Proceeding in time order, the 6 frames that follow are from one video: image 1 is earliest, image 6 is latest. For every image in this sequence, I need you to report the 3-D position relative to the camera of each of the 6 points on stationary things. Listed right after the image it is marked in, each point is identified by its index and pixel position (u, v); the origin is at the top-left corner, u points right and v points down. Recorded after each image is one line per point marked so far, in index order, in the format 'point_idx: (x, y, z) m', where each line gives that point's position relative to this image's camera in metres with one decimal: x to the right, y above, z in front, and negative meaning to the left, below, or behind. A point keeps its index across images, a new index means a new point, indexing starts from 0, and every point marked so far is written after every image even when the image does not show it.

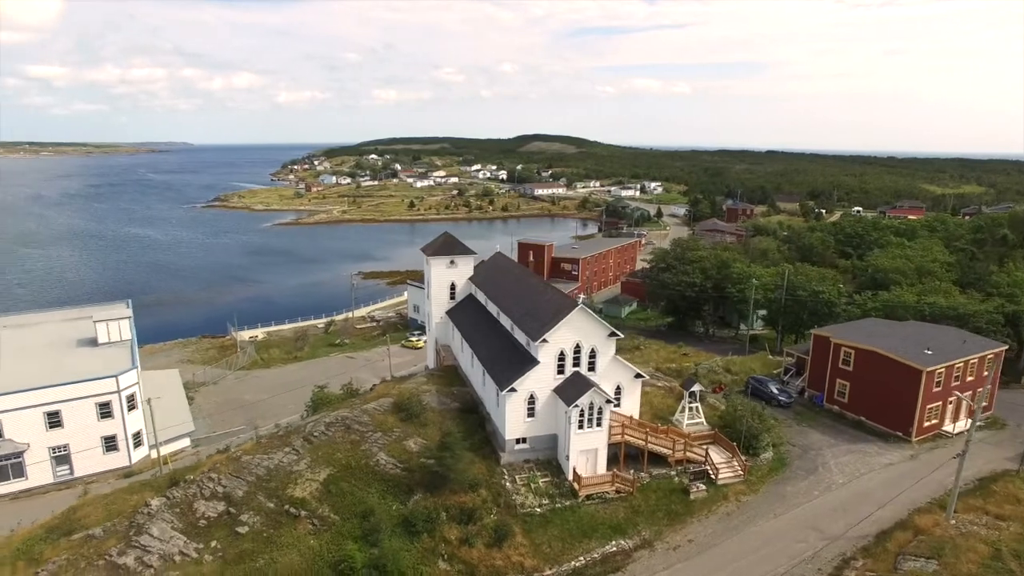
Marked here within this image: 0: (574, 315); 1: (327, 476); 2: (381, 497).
0: (+1.9, -0.8, +19.8) m
1: (-5.8, -5.8, +19.4) m
2: (-3.9, -6.2, +18.7) m
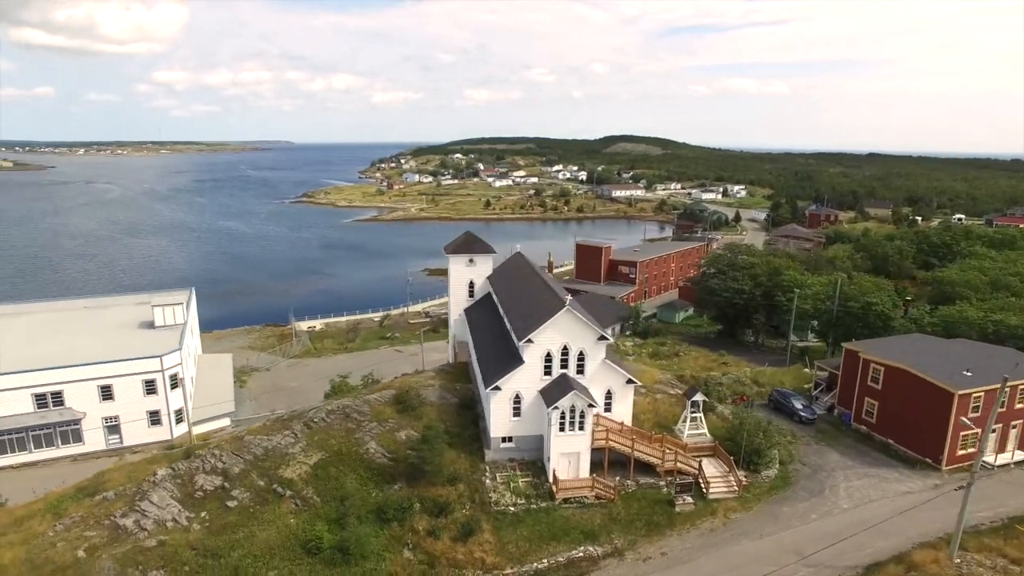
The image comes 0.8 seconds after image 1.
0: (+1.5, -0.9, +19.8) m
1: (-6.3, -5.6, +20.3) m
2: (-4.6, -6.0, +19.4) m
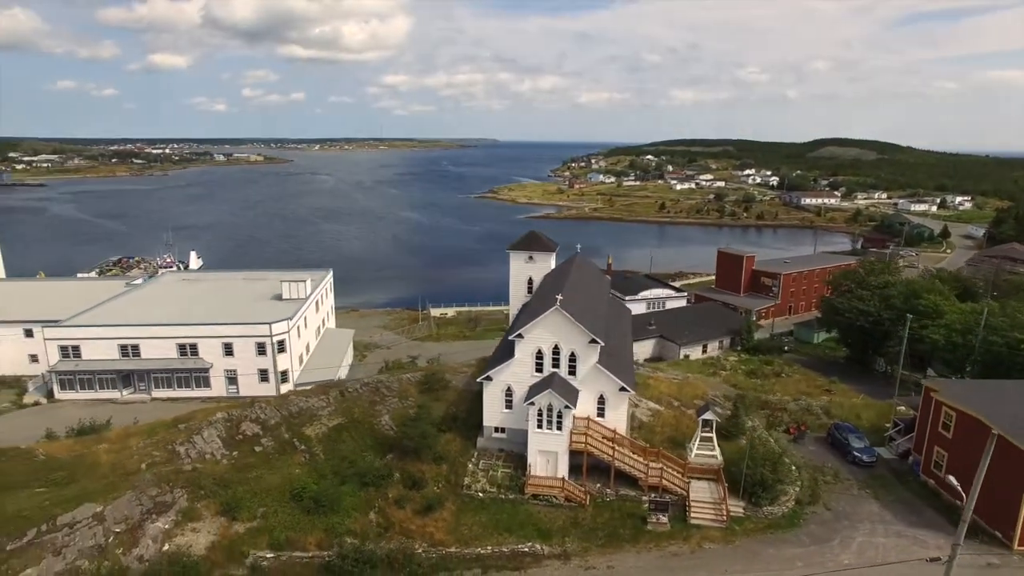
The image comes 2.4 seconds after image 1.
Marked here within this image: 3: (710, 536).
0: (+1.2, -0.9, +20.0) m
1: (-6.4, -5.0, +22.9) m
2: (-5.1, -5.5, +21.5) m
3: (+5.7, -7.2, +18.3) m
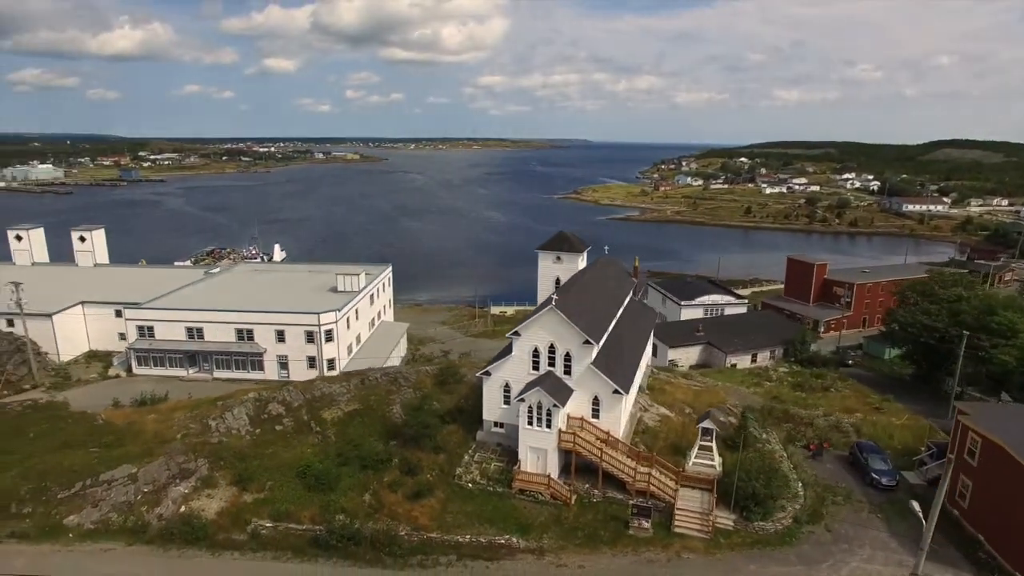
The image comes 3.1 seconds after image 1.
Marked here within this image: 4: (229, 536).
0: (+1.1, -0.9, +20.3) m
1: (-6.2, -4.7, +24.3) m
2: (-5.1, -5.3, +22.7) m
3: (+5.1, -7.4, +18.0) m
4: (-8.5, -7.5, +18.9) m
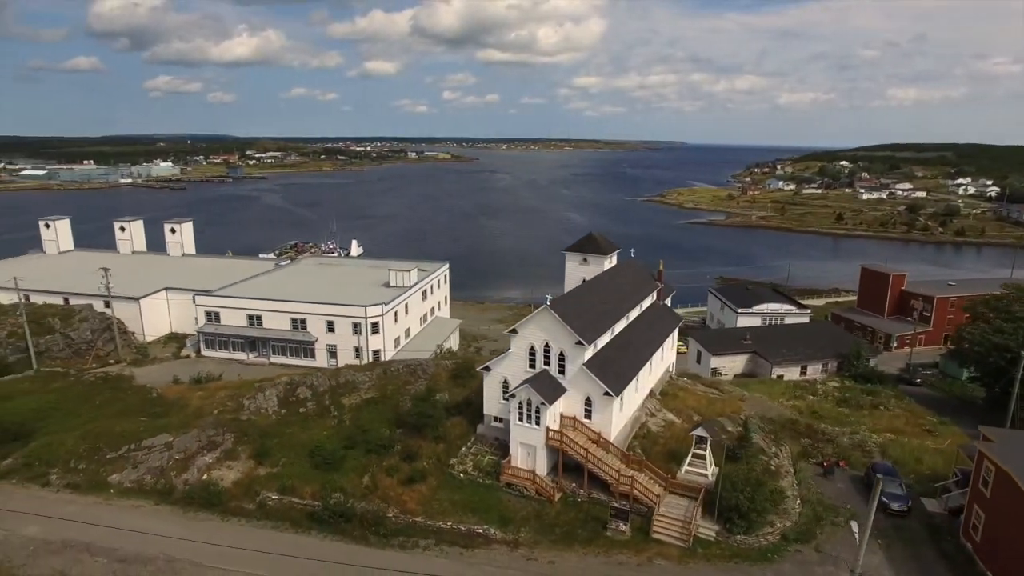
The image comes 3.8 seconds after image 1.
0: (+0.9, -0.9, +20.7) m
1: (-5.8, -4.4, +25.7) m
2: (-5.0, -5.1, +23.9) m
3: (+4.4, -7.5, +17.9) m
4: (-9.0, -7.1, +20.7) m
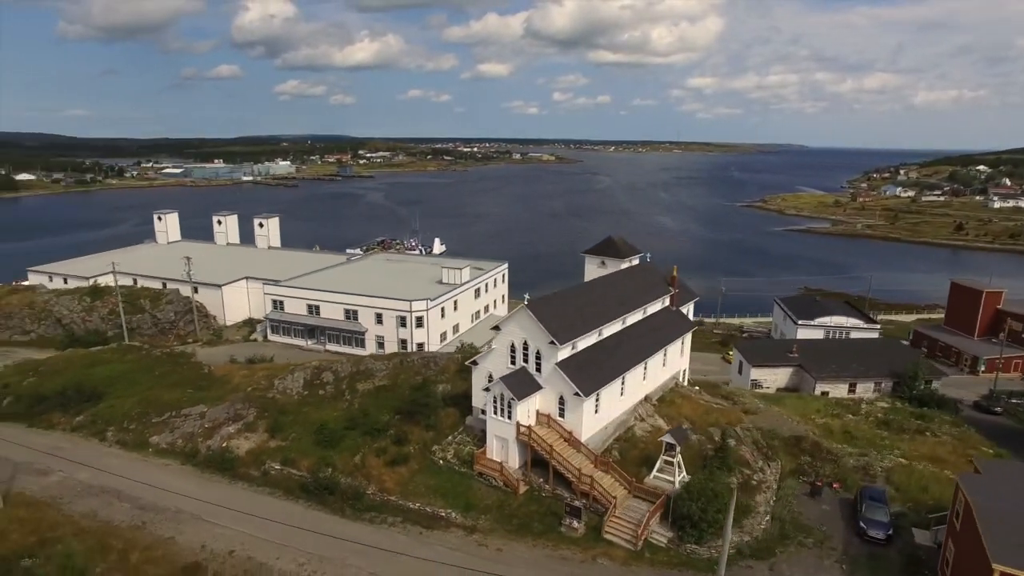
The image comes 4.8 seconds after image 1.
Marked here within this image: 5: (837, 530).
0: (+0.3, -0.9, +21.5) m
1: (-5.7, -4.2, +27.5) m
2: (-5.2, -4.9, +25.7) m
3: (+2.9, -7.6, +18.1) m
4: (-9.8, -6.7, +23.2) m
5: (+10.1, -7.5, +19.3) m
